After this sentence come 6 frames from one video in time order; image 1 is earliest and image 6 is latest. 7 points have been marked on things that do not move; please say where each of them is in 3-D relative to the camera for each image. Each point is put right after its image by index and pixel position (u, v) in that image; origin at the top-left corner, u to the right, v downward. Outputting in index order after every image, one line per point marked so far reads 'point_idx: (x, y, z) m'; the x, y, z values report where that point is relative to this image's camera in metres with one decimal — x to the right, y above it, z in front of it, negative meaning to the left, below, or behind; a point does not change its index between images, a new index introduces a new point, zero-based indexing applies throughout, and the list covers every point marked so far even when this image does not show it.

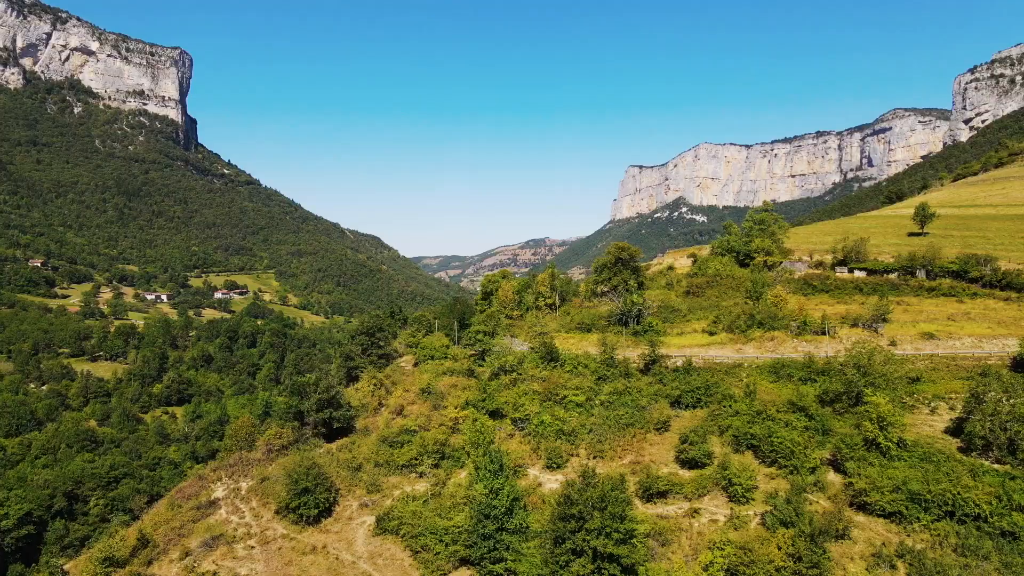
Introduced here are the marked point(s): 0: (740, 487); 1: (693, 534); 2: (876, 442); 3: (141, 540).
0: (+8.4, -7.3, +19.0) m
1: (+6.2, -8.5, +17.9) m
2: (+13.7, -5.9, +19.6) m
3: (-13.9, -9.5, +19.4) m
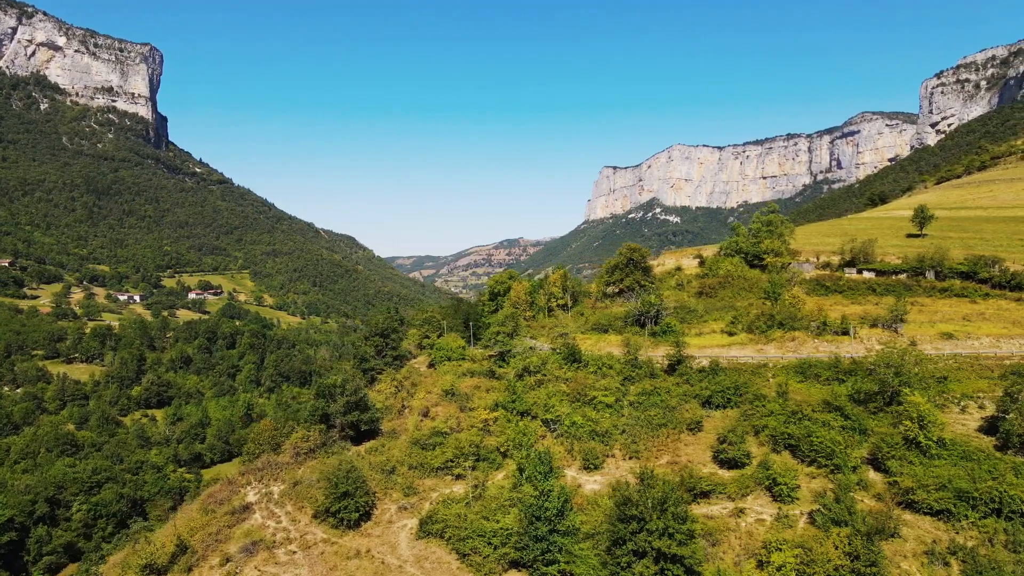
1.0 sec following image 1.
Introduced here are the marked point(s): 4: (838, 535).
0: (+10.1, -7.3, +19.1) m
1: (+8.0, -8.5, +17.9) m
2: (+15.4, -5.9, +19.8) m
3: (-12.2, -9.5, +19.0) m
4: (+10.2, -7.7, +16.1) m
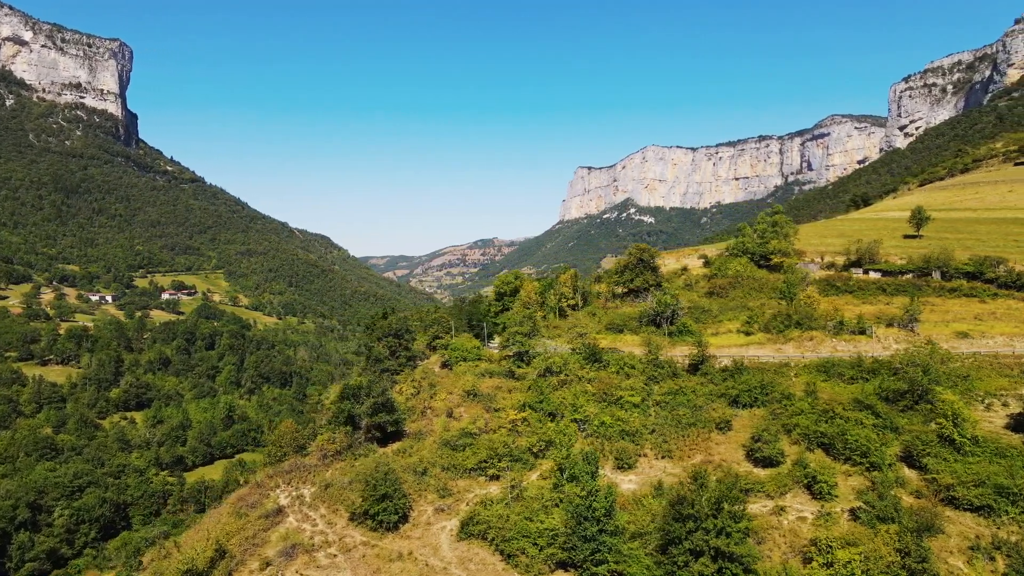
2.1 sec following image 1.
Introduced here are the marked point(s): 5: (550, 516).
0: (+11.7, -7.3, +19.3) m
1: (+9.6, -8.5, +18.0) m
2: (+17.0, -5.9, +20.1) m
3: (-10.6, -9.5, +18.7) m
4: (+11.8, -7.7, +16.3) m
5: (+1.4, -8.3, +18.7) m
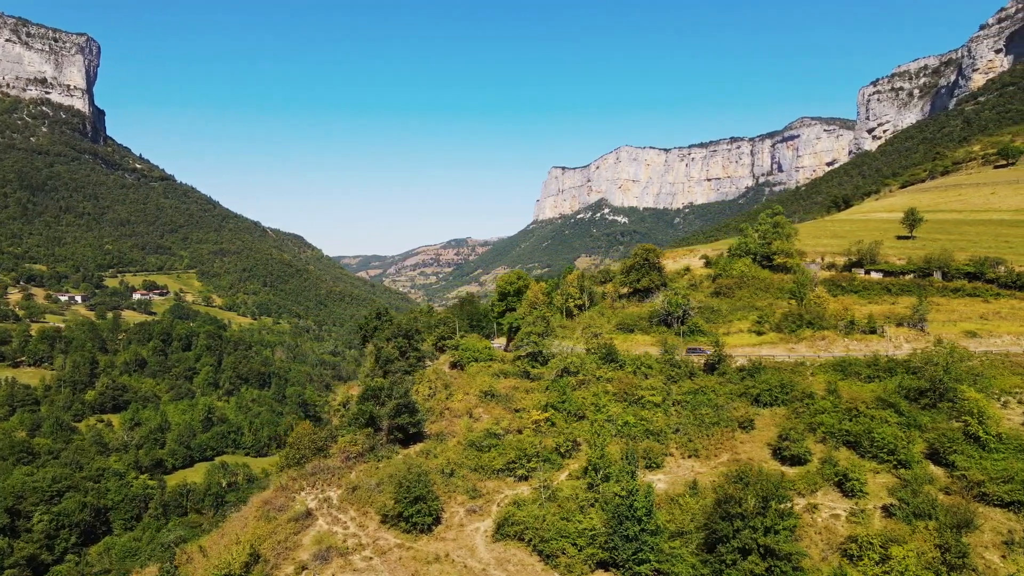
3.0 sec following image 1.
0: (+13.0, -7.3, +19.5) m
1: (+10.9, -8.5, +18.2) m
2: (+18.3, -5.9, +20.5) m
3: (-9.3, -9.5, +18.4) m
4: (+13.3, -7.7, +16.6) m
5: (+2.8, -8.3, +18.7) m
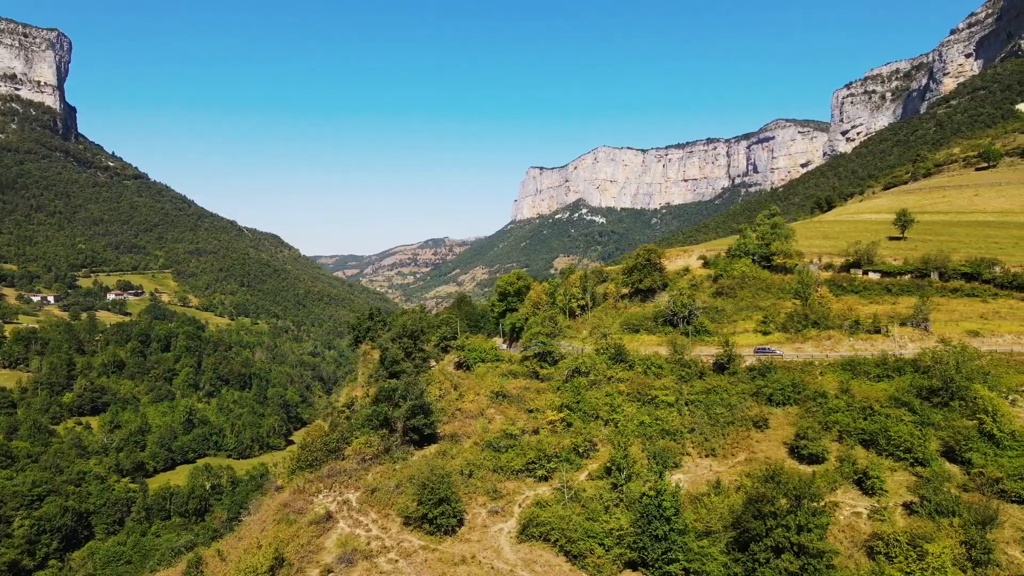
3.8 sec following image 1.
0: (+14.0, -7.3, +19.8) m
1: (+11.9, -8.5, +18.5) m
2: (+19.2, -5.9, +20.9) m
3: (-8.3, -9.5, +18.2) m
4: (+14.3, -7.7, +16.8) m
5: (+3.7, -8.3, +18.8) m
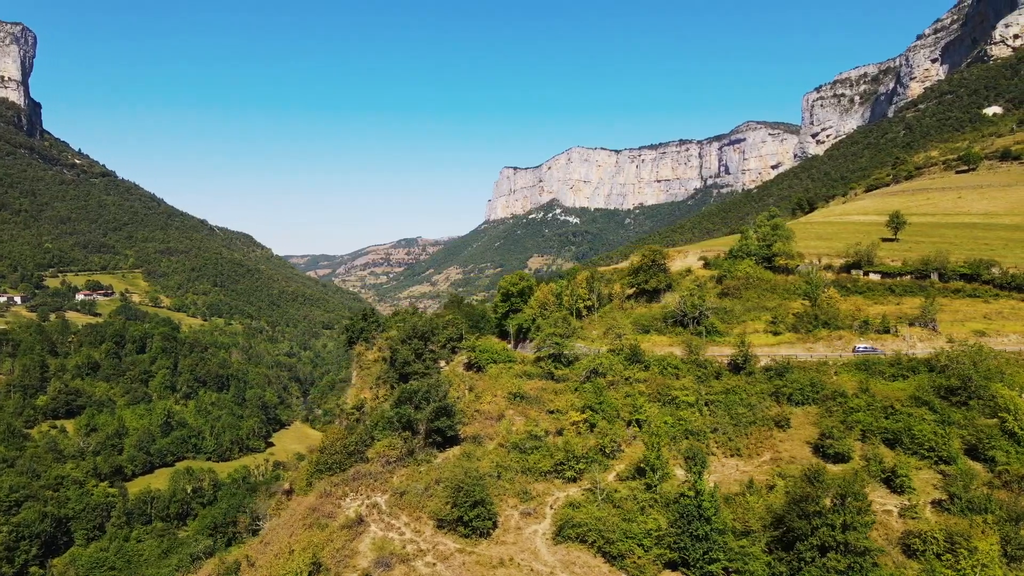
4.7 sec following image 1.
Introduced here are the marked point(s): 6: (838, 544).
0: (+15.3, -7.4, +20.1) m
1: (+13.3, -8.6, +18.7) m
2: (+20.5, -5.9, +21.3) m
3: (-6.9, -9.6, +18.0) m
4: (+15.7, -7.8, +17.2) m
5: (+5.1, -8.4, +18.9) m
6: (+9.7, -7.7, +15.4) m
